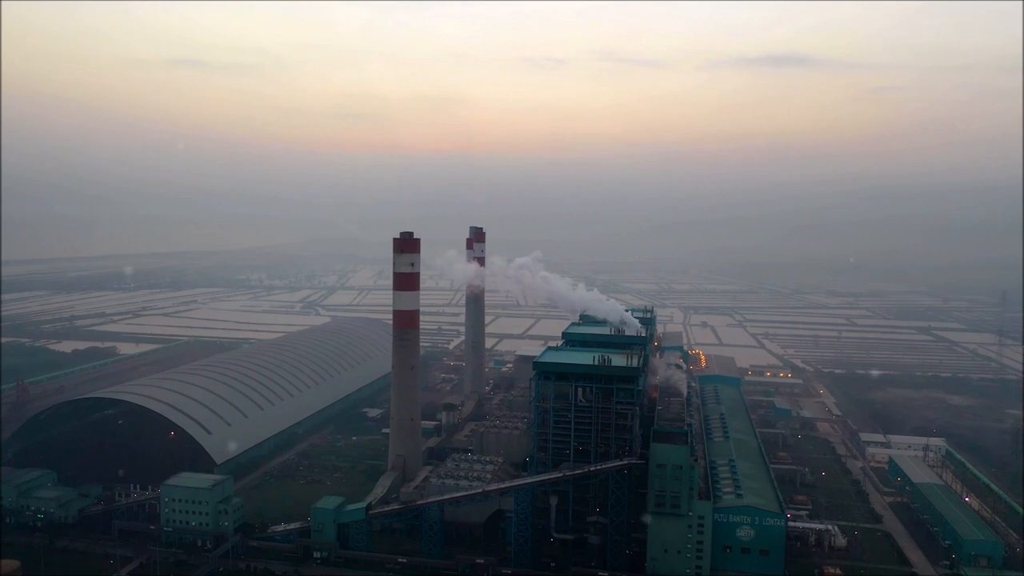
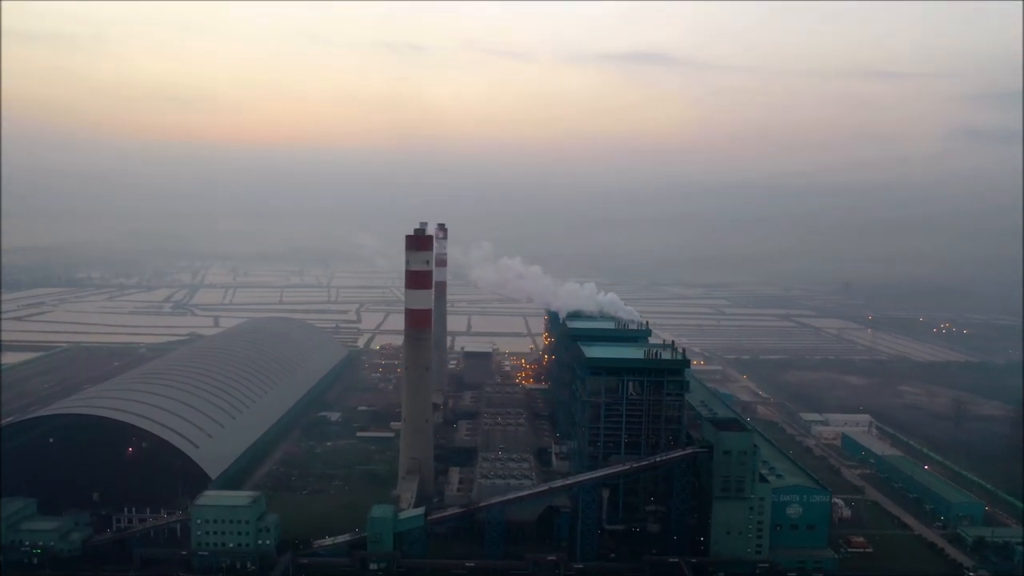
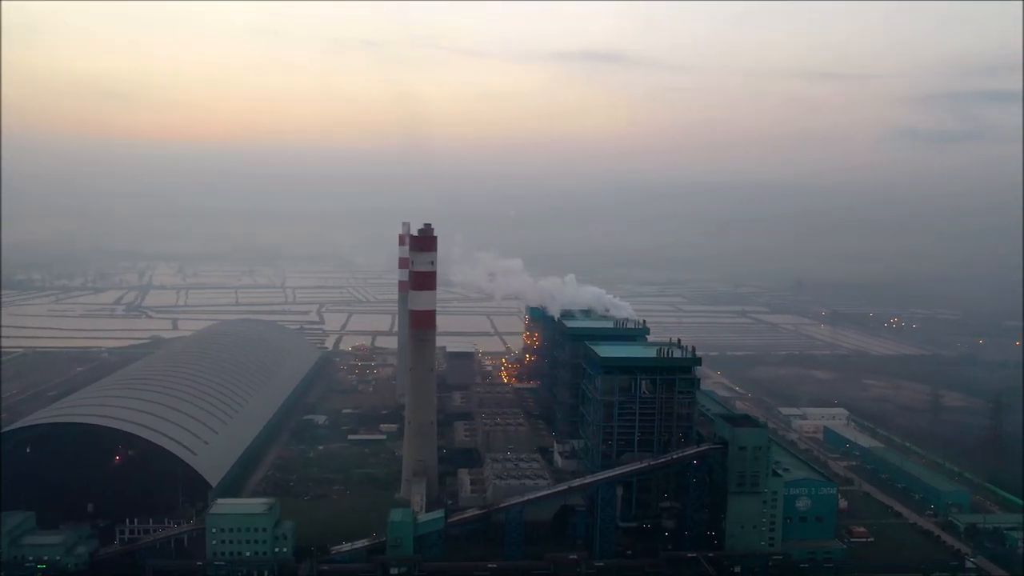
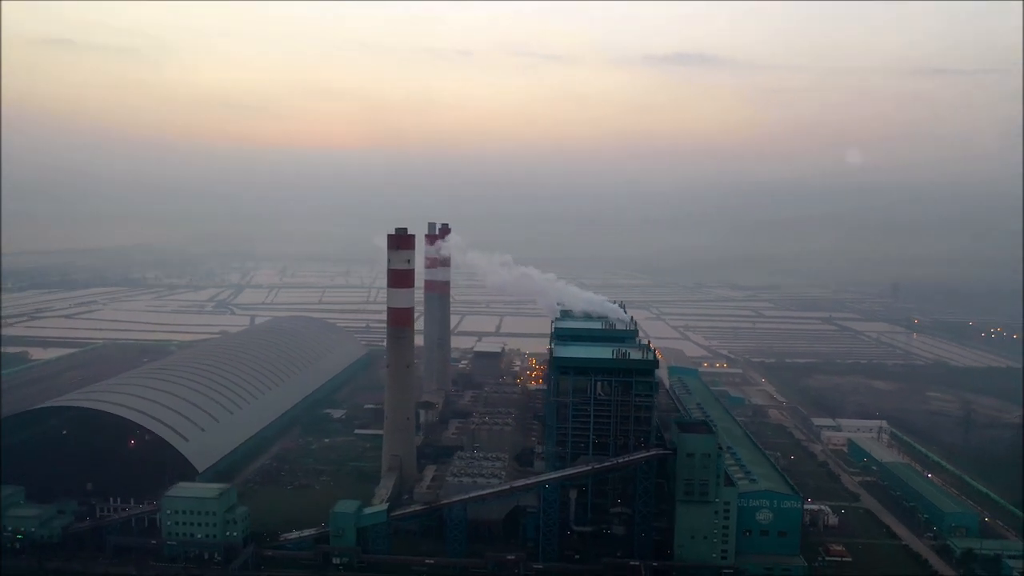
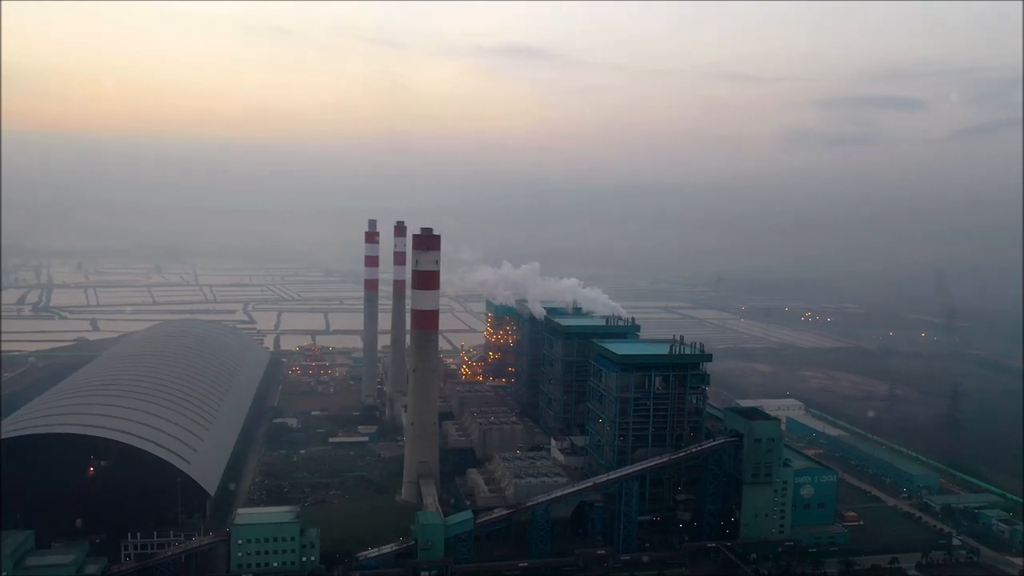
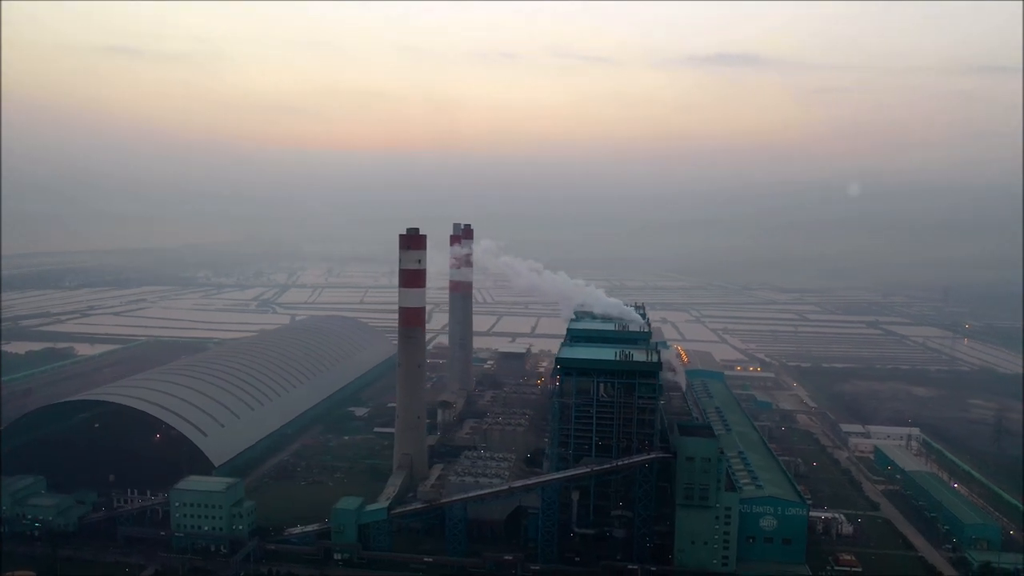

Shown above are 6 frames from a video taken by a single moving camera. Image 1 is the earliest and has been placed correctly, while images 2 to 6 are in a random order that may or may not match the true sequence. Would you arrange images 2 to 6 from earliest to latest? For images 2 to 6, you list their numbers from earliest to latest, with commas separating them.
6, 4, 2, 3, 5
